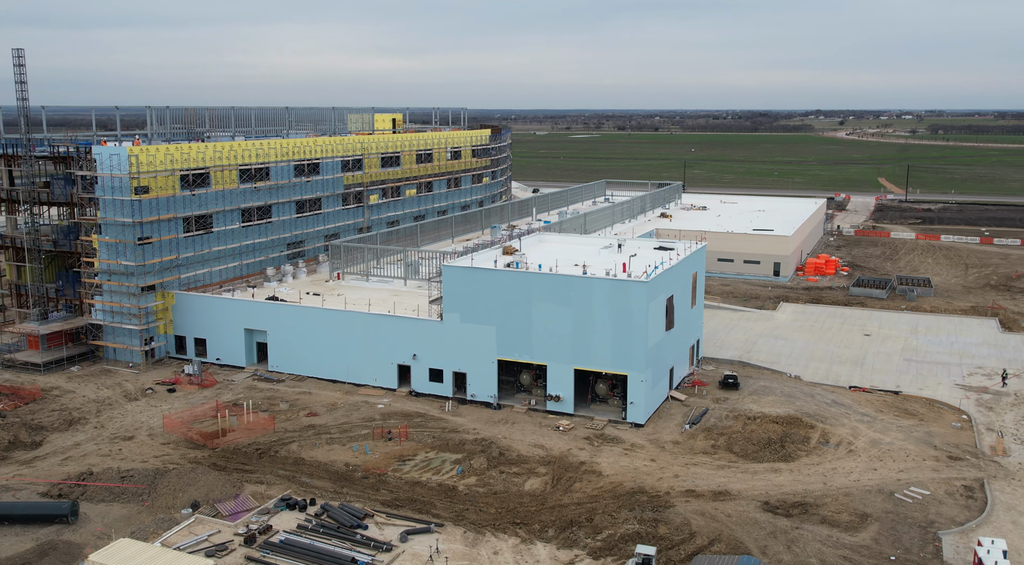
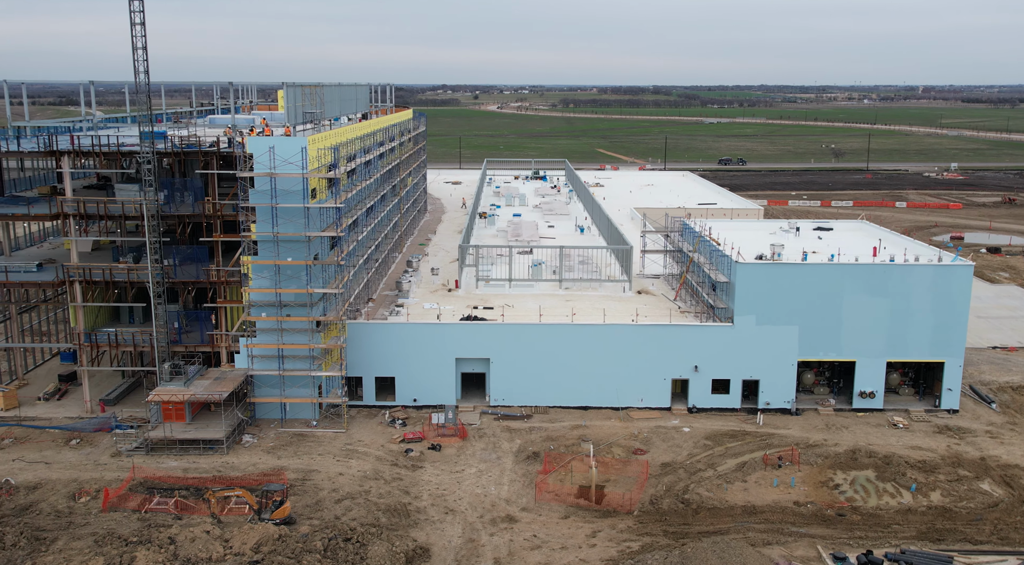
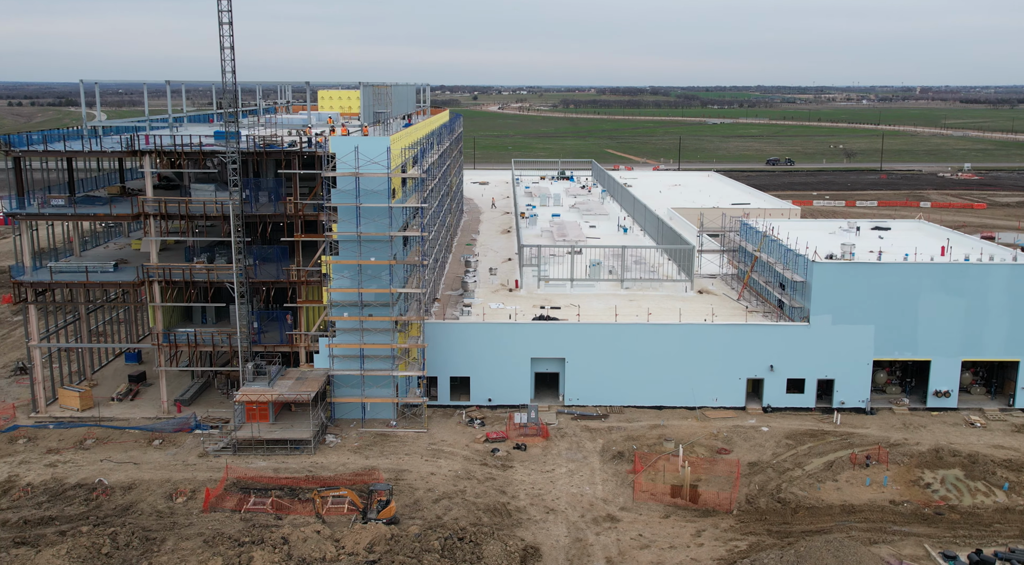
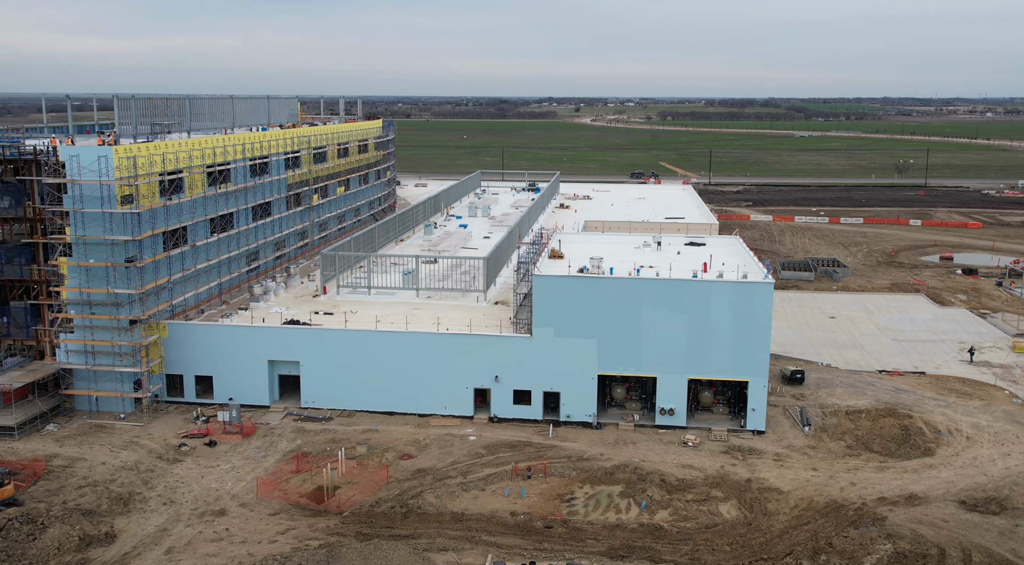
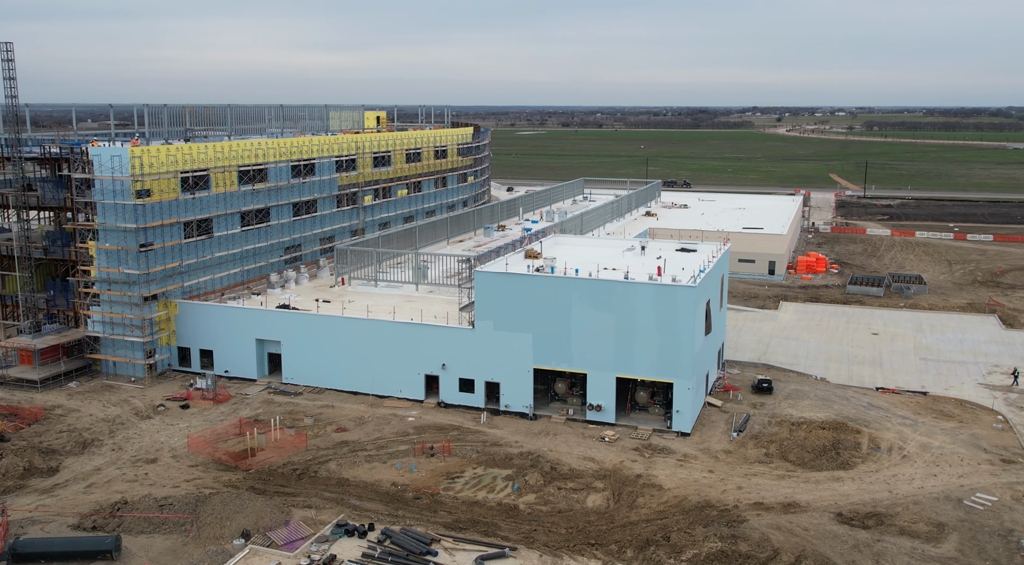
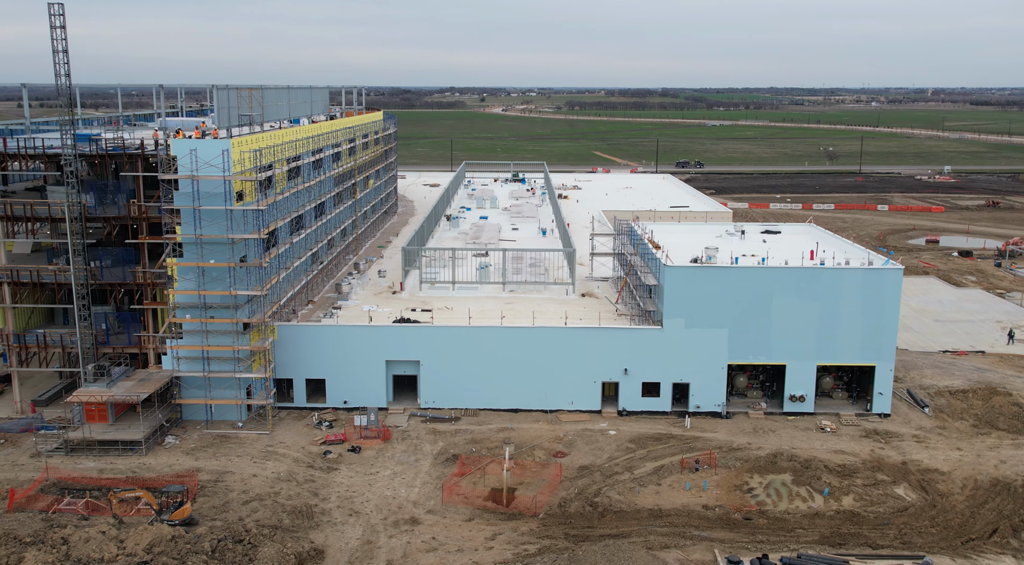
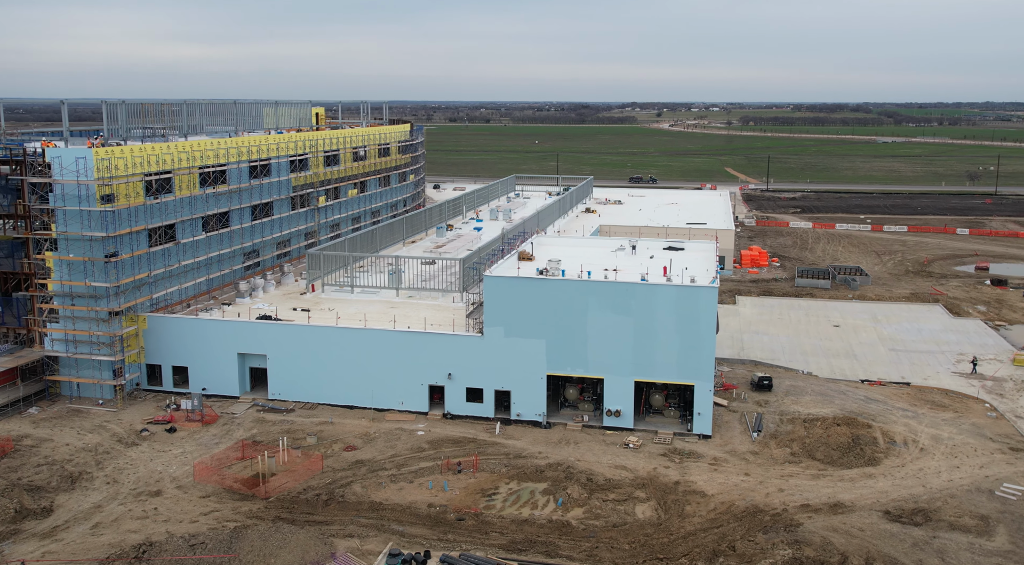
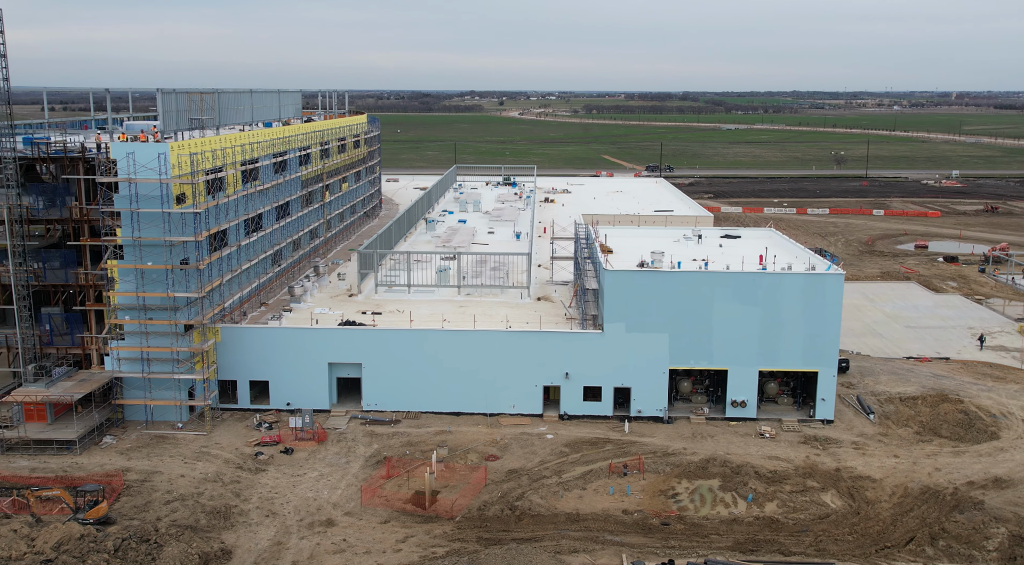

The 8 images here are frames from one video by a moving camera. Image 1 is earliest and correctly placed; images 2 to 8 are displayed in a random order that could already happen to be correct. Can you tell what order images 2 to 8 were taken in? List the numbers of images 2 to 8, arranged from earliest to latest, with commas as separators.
5, 7, 4, 8, 6, 2, 3
